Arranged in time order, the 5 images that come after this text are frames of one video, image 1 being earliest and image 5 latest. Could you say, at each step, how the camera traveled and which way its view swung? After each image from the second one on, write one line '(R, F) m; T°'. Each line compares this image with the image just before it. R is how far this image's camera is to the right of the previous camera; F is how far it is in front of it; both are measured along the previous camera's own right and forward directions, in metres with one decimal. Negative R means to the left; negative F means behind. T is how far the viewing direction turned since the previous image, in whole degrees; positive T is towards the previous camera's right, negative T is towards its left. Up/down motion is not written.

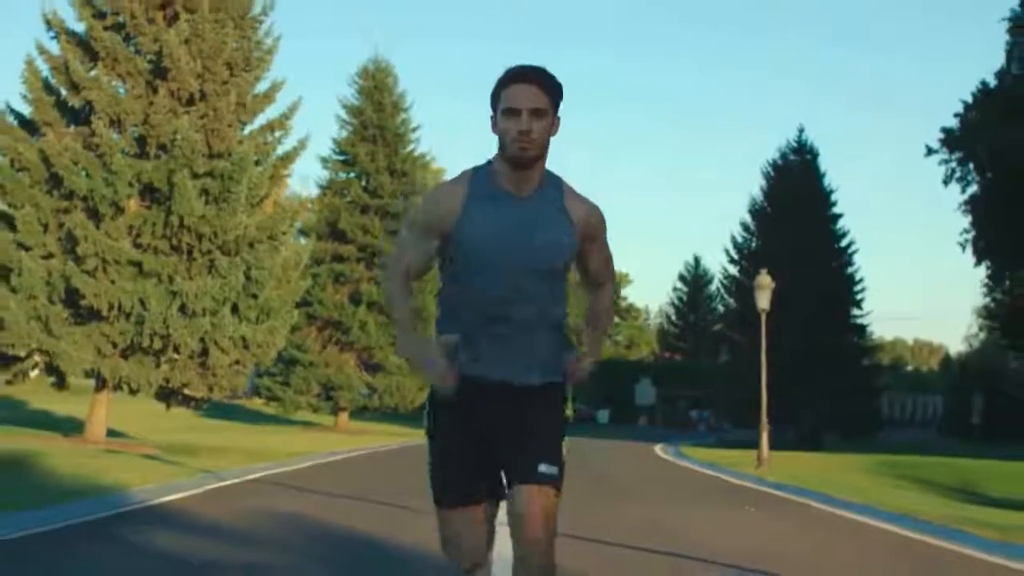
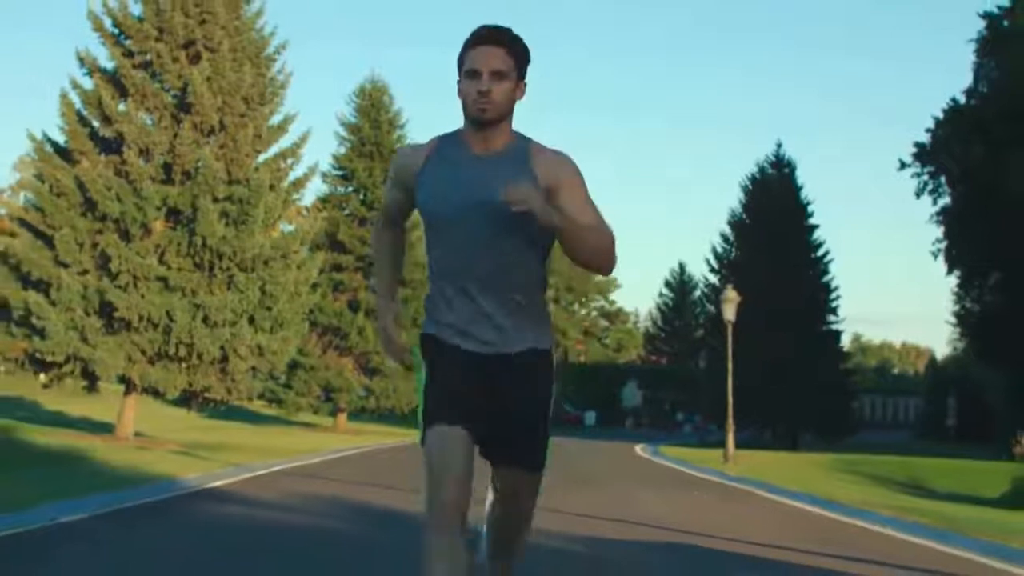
(0.0, -2.0) m; 0°
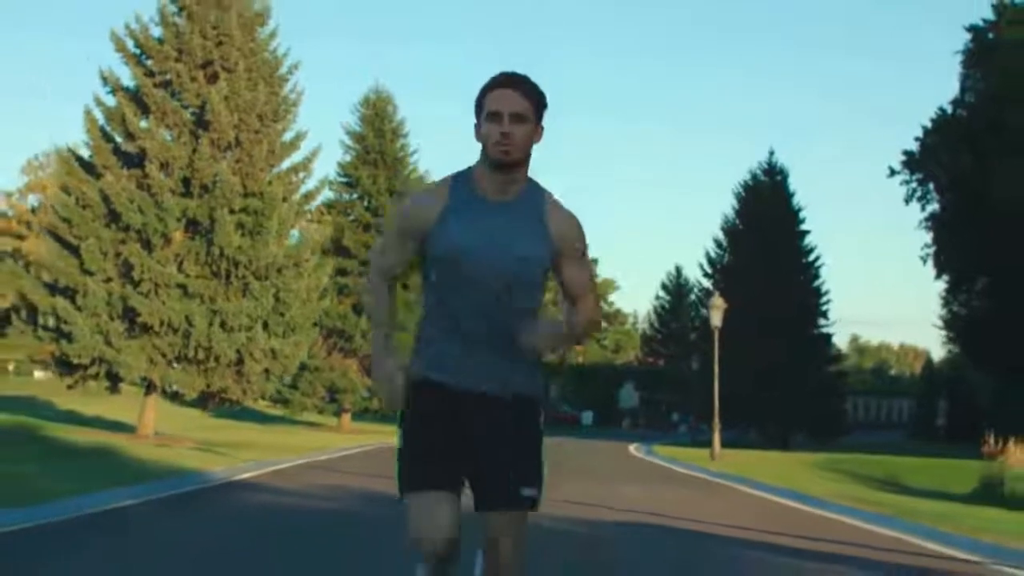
(0.0, -1.2) m; 0°
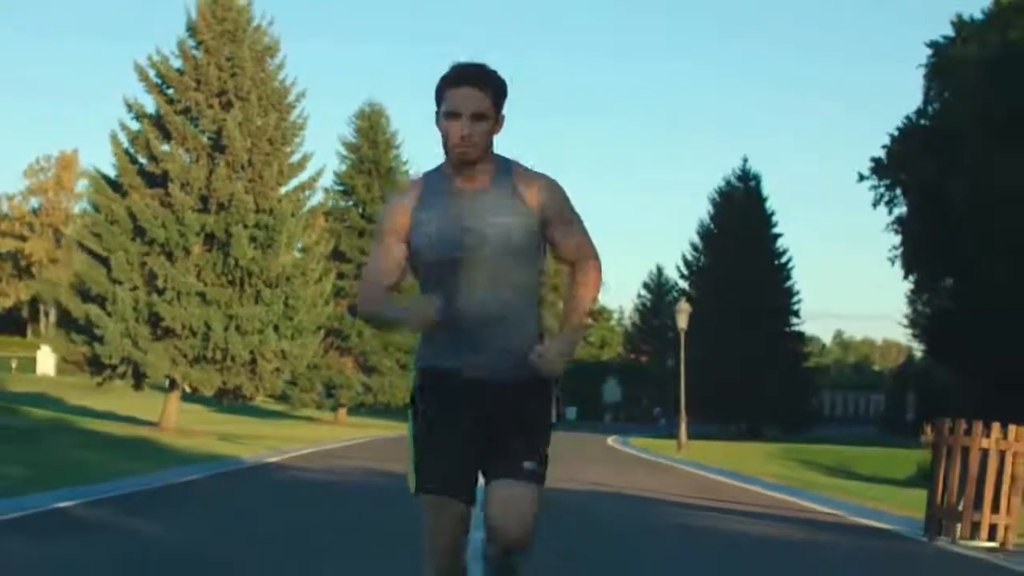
(0.0, -2.4) m; 0°
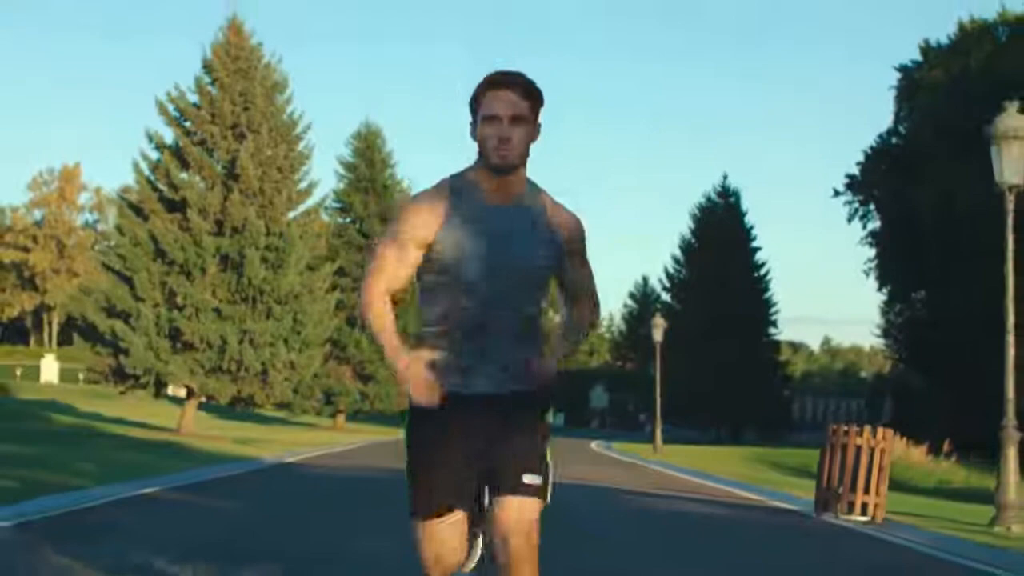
(0.0, -2.2) m; 0°
